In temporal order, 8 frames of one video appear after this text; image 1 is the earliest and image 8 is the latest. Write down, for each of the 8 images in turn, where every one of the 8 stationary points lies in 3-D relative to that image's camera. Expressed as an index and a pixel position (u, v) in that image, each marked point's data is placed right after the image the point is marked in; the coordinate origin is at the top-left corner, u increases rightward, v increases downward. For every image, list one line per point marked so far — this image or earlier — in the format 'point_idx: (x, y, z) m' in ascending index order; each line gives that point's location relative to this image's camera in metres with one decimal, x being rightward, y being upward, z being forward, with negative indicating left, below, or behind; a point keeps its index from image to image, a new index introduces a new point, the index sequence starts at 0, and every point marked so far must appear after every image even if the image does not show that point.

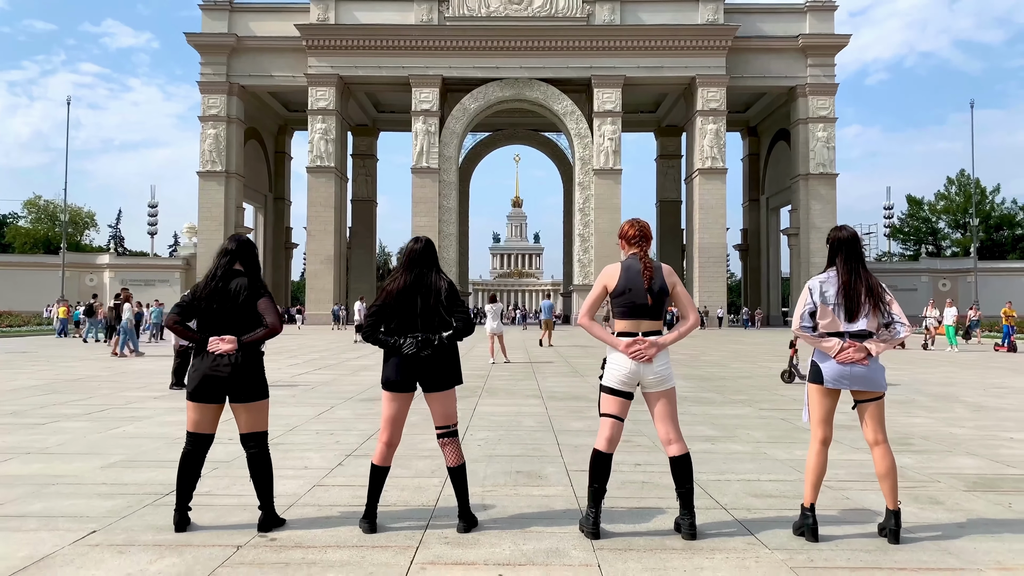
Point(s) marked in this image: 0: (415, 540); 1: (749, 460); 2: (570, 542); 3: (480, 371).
0: (-0.5, -1.2, +3.9) m
1: (+1.8, -1.3, +6.2) m
2: (+0.3, -1.2, +3.8) m
3: (-0.5, -1.5, +14.5) m
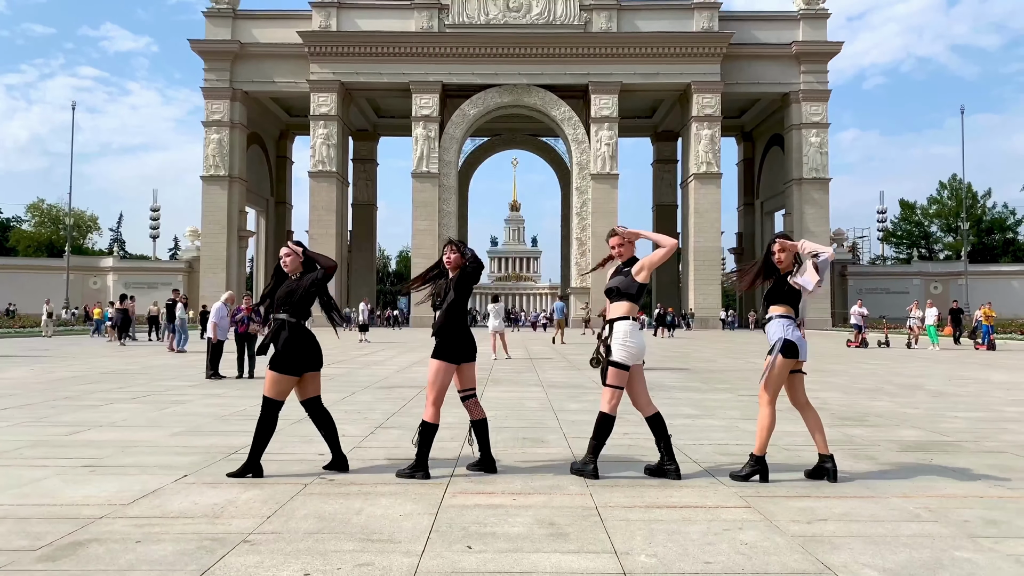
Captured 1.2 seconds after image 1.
0: (-0.4, -1.1, +4.9) m
1: (+1.8, -1.3, +7.2) m
2: (+0.3, -1.1, +4.8) m
3: (-0.5, -1.5, +15.5) m
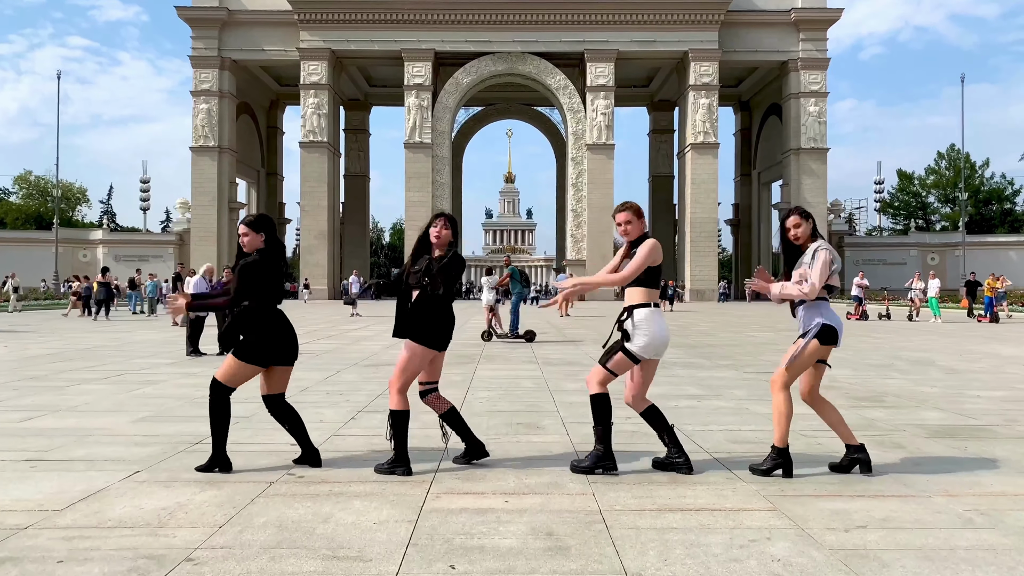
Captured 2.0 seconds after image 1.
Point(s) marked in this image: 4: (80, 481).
0: (-0.4, -1.0, +4.3) m
1: (+1.8, -1.0, +6.7) m
2: (+0.3, -1.0, +4.3) m
3: (-0.6, -1.0, +14.9) m
4: (-2.3, -1.0, +4.3) m
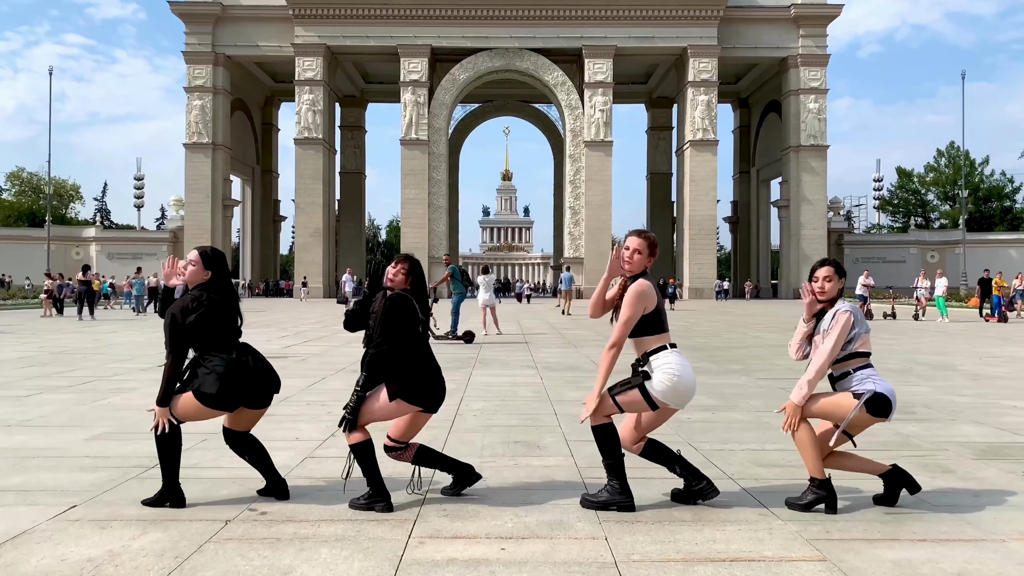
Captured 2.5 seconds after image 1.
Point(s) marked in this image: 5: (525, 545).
0: (-0.4, -1.0, +3.7) m
1: (+1.8, -1.0, +6.1) m
2: (+0.3, -1.0, +3.7) m
3: (-0.7, -1.0, +14.3) m
4: (-2.3, -1.0, +3.7) m
5: (+0.1, -1.0, +3.3) m
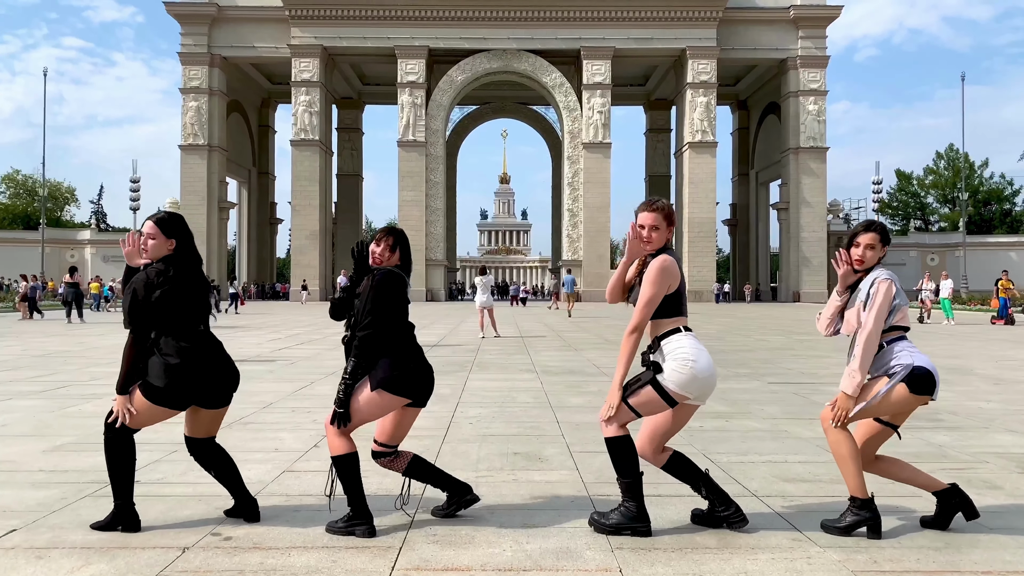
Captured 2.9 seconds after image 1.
0: (-0.4, -1.0, +3.2) m
1: (+1.8, -1.0, +5.6) m
2: (+0.3, -1.0, +3.2) m
3: (-0.7, -1.0, +13.9) m
4: (-2.3, -1.0, +3.2) m
5: (+0.1, -1.0, +2.8) m
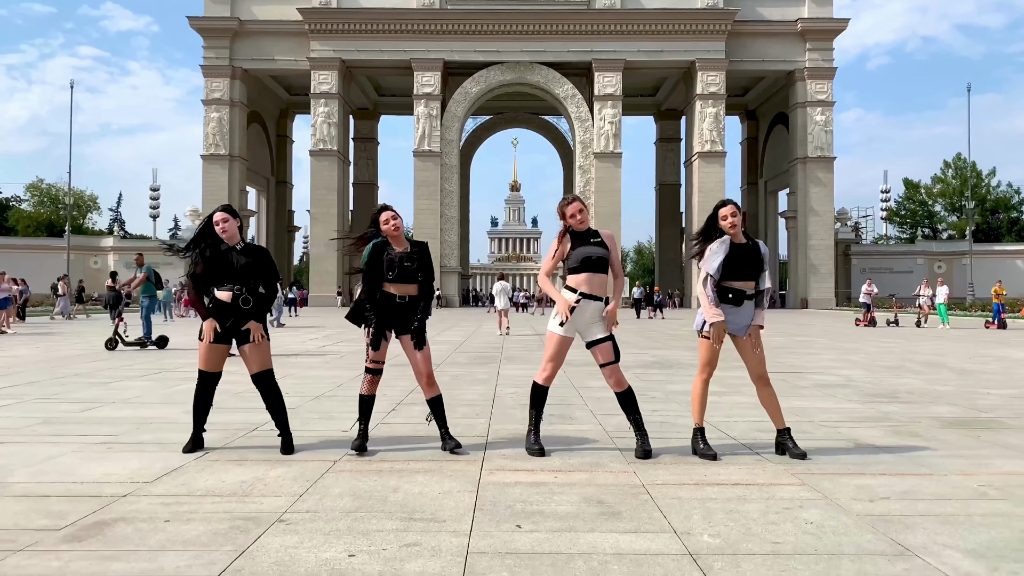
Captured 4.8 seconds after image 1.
0: (-0.2, -1.0, +4.7) m
1: (+2.1, -1.0, +7.0) m
2: (+0.5, -1.0, +4.6) m
3: (-0.3, -1.0, +15.3) m
4: (-2.0, -1.0, +4.6) m
5: (+0.3, -1.0, +4.2) m
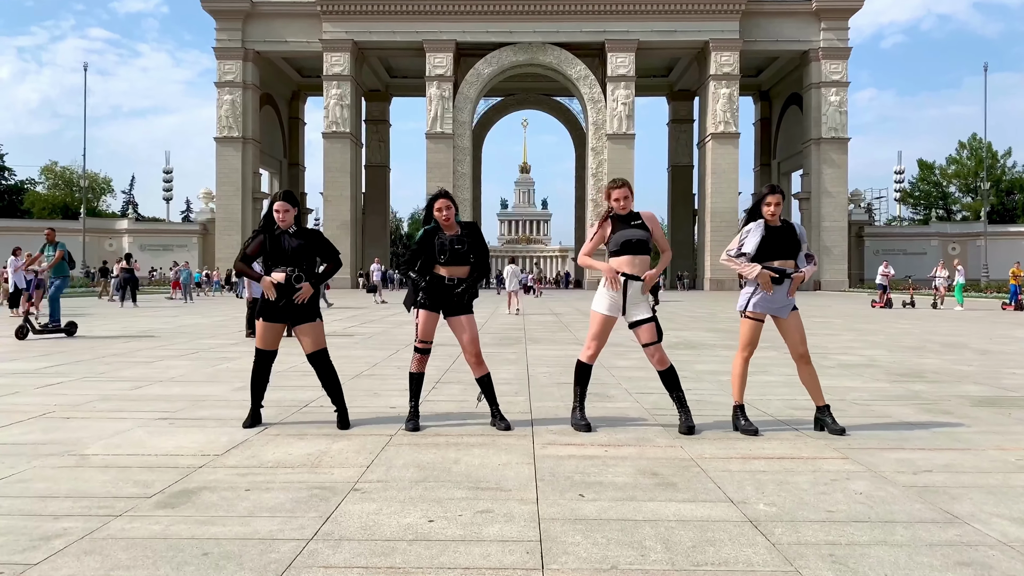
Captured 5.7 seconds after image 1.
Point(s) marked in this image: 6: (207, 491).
0: (+0.1, -0.9, +4.8) m
1: (+2.4, -0.9, +7.2) m
2: (+0.8, -0.9, +4.8) m
3: (+0.1, -0.7, +15.5) m
4: (-1.7, -0.9, +4.8) m
5: (+0.6, -0.9, +4.4) m
6: (-1.3, -0.9, +3.6) m
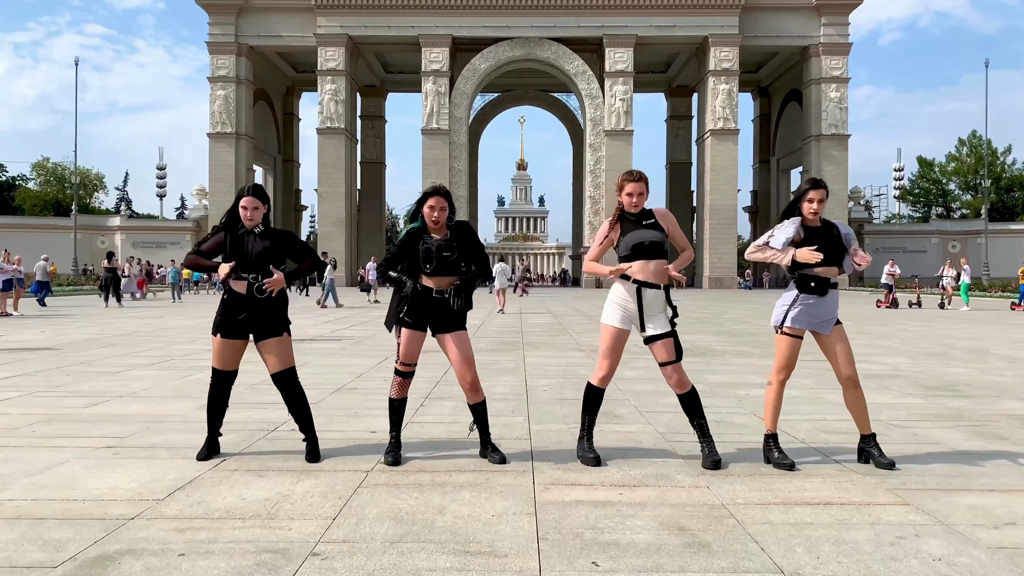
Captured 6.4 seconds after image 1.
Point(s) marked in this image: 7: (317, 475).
0: (+0.1, -0.9, +4.2) m
1: (+2.3, -0.9, +6.5) m
2: (+0.8, -0.9, +4.1) m
3: (0.0, -0.7, +14.8) m
4: (-1.7, -0.9, +4.2) m
5: (+0.6, -0.9, +3.7) m
6: (-1.3, -0.9, +2.9) m
7: (-1.0, -0.9, +4.0) m
